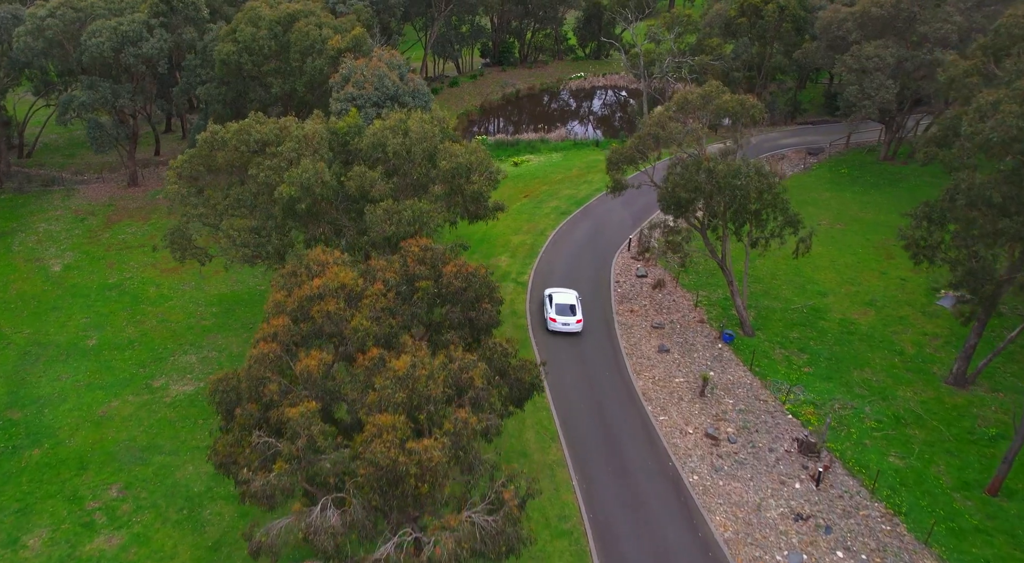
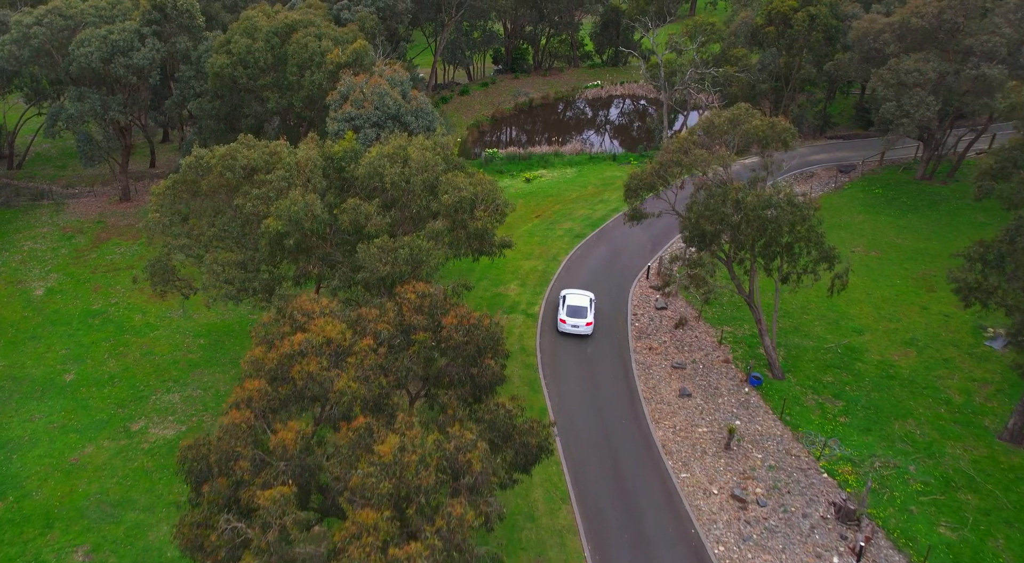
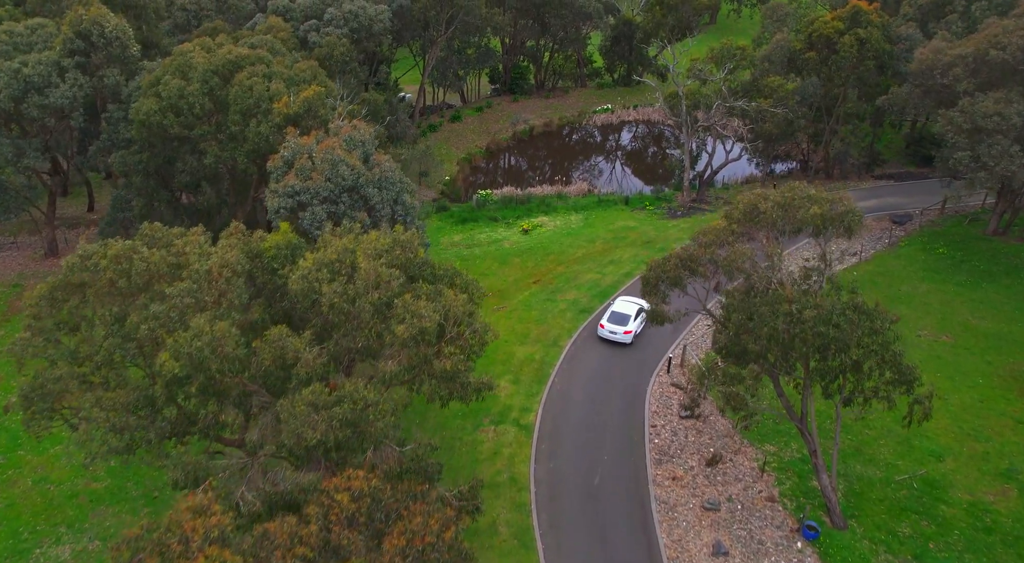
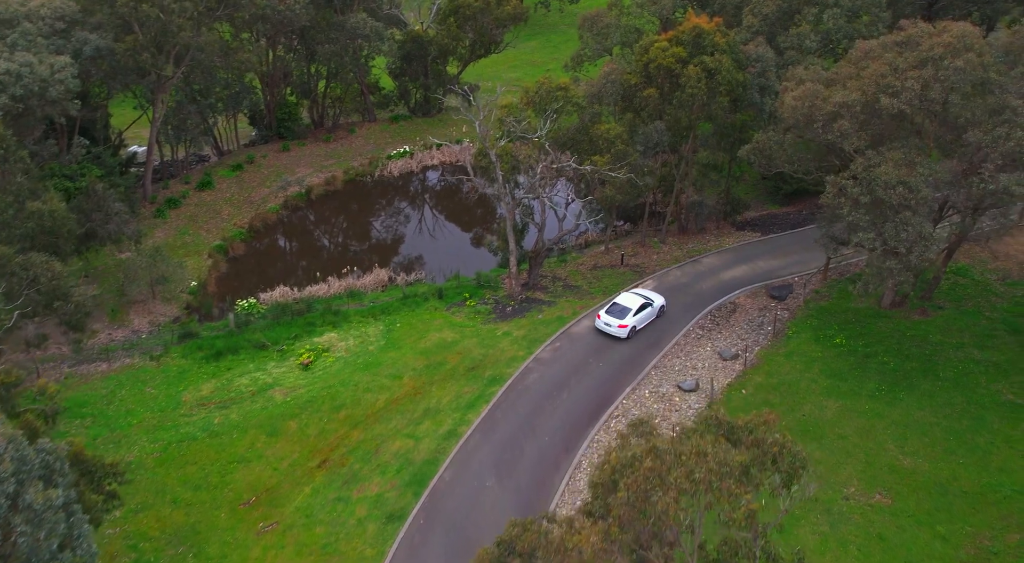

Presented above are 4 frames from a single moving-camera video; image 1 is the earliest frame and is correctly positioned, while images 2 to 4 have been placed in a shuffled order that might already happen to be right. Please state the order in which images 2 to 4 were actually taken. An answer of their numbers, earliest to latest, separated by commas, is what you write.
2, 3, 4
